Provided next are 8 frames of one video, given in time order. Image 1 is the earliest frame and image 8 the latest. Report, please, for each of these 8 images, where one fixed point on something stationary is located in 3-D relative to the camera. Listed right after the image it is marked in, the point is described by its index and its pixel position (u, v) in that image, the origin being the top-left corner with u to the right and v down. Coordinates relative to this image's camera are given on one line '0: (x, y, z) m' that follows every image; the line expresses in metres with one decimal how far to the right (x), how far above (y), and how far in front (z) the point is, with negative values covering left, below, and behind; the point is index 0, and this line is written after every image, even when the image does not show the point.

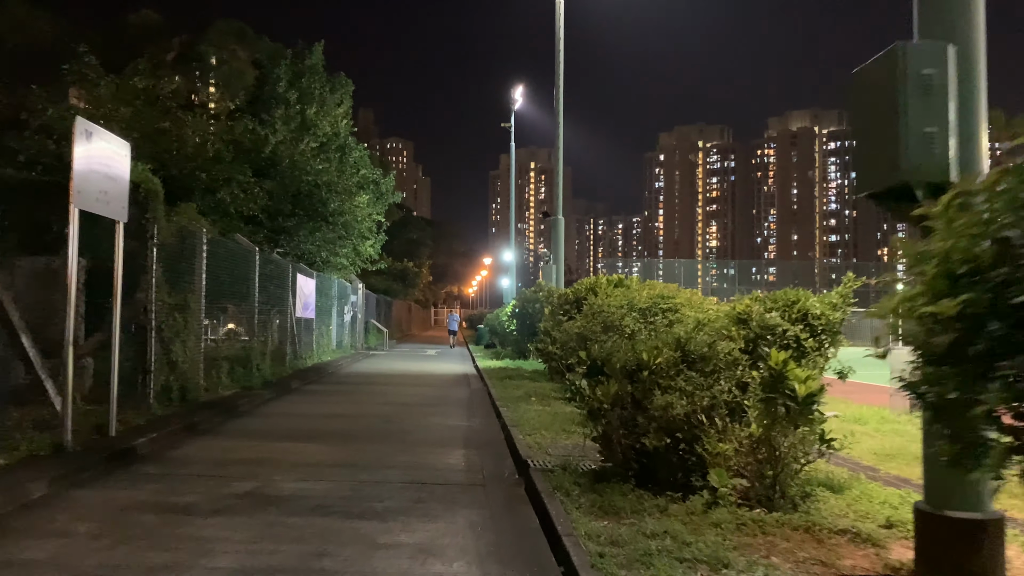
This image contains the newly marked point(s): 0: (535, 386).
0: (+0.4, -1.8, +14.9) m
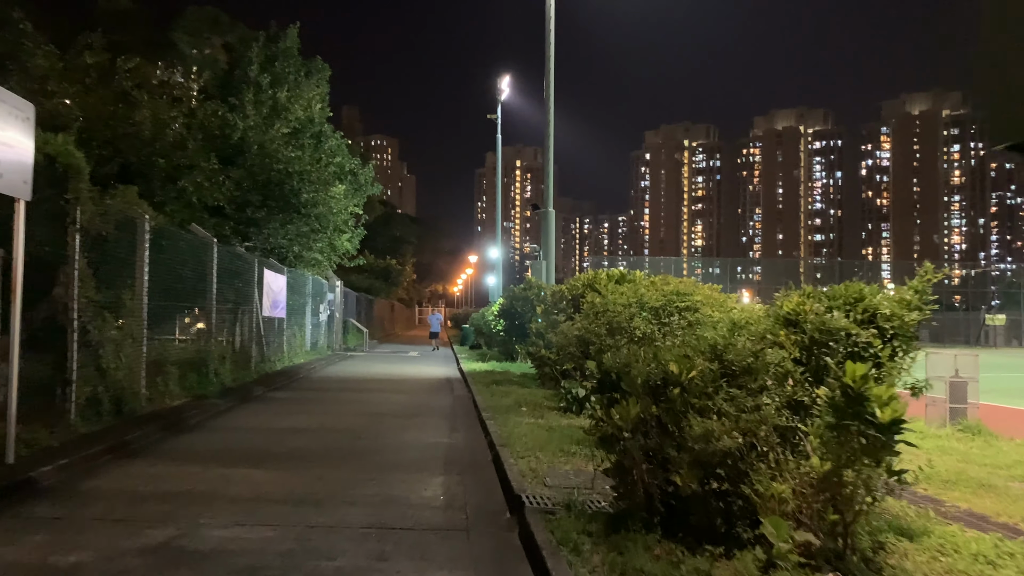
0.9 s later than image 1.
0: (+0.2, -1.8, +13.4) m
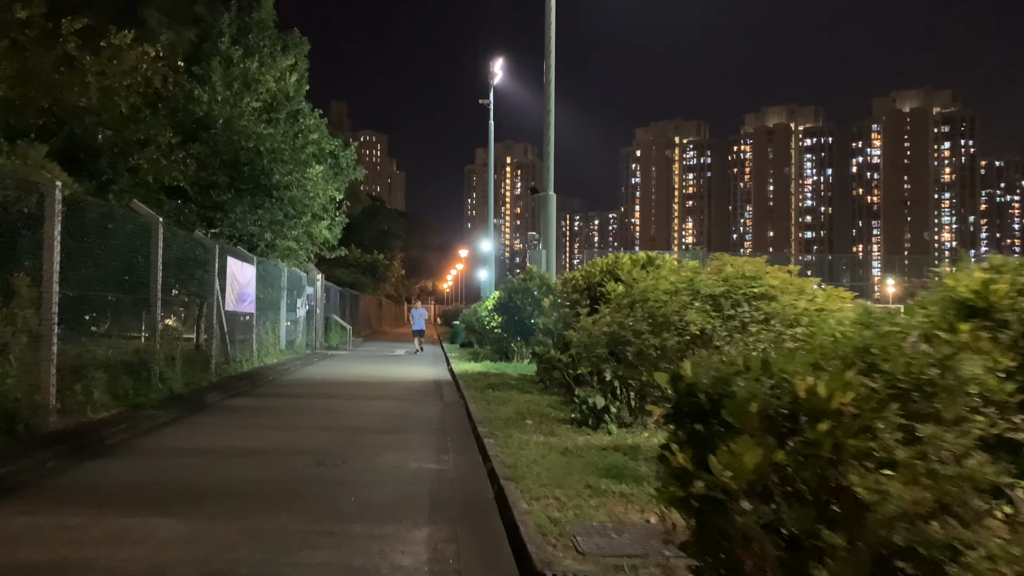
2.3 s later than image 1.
0: (+0.2, -1.6, +11.4) m
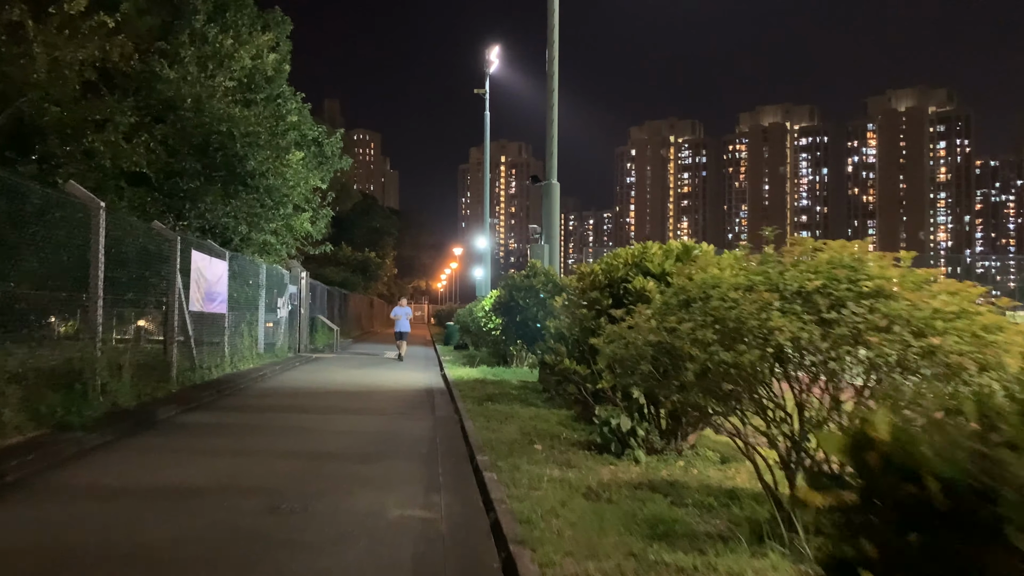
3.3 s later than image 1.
0: (+0.3, -1.6, +9.7) m
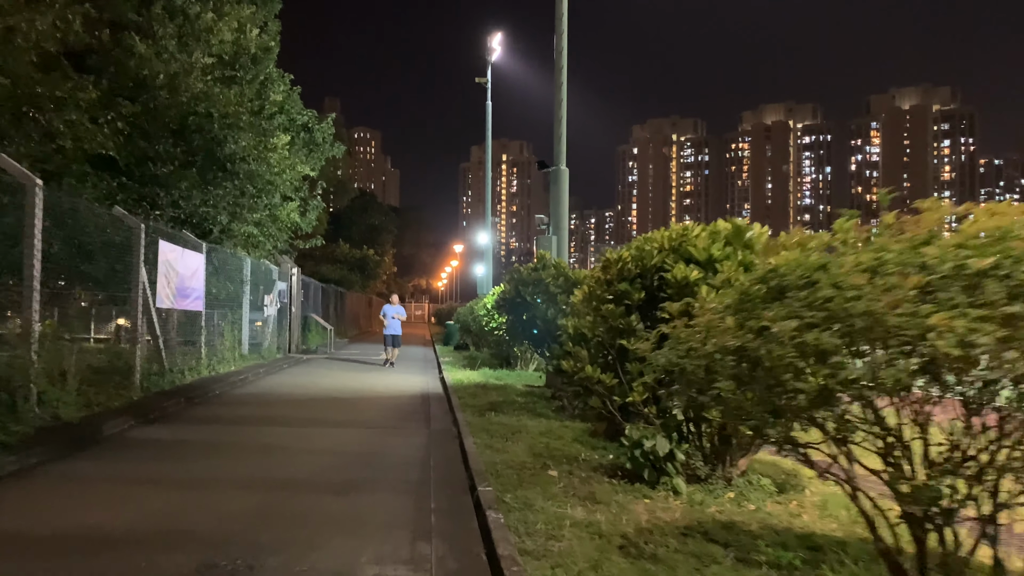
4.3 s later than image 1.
0: (+0.3, -1.5, +8.2) m
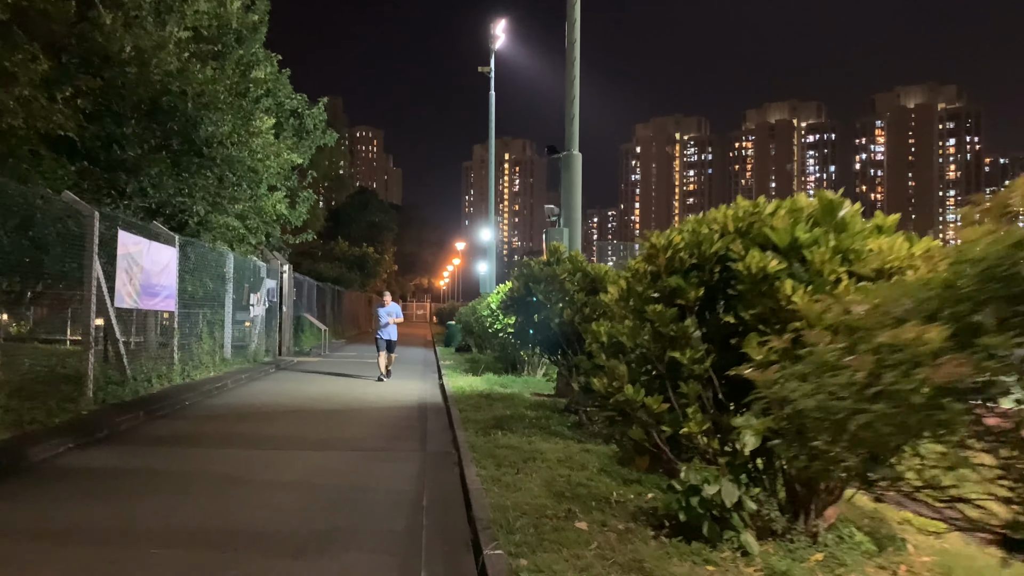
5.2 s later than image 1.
0: (+0.5, -1.4, +6.7) m
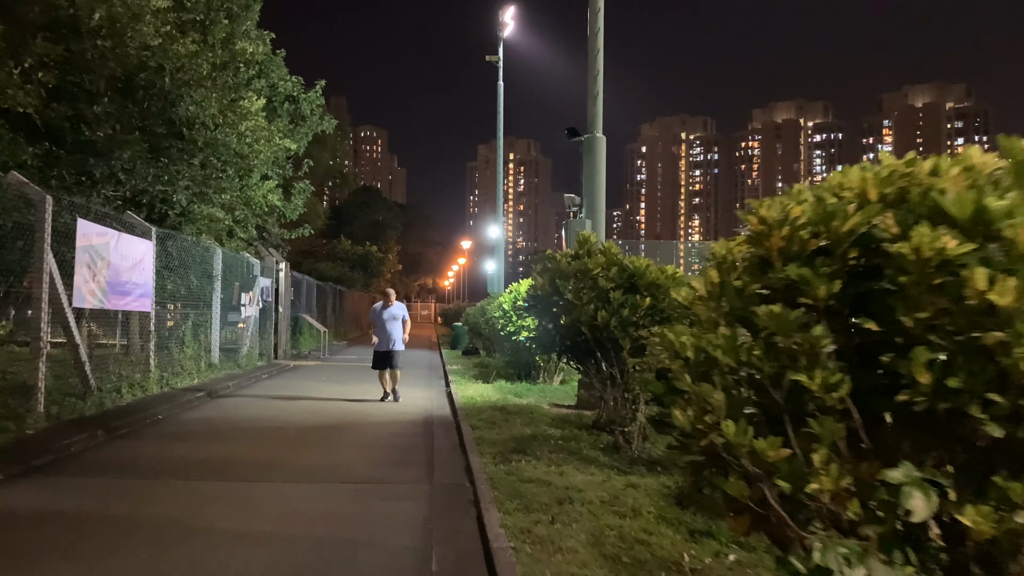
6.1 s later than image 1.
0: (+0.7, -1.4, +5.3) m
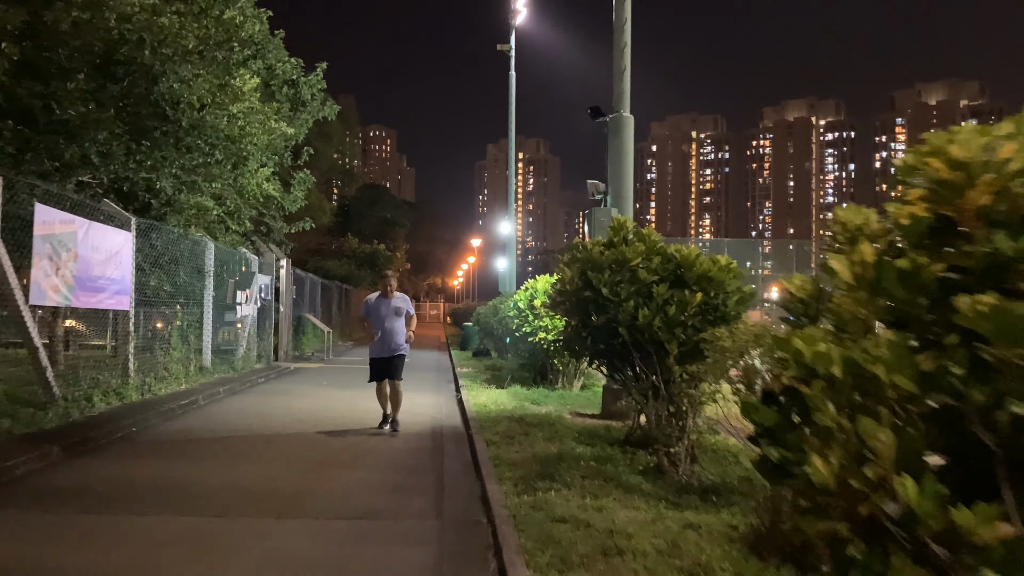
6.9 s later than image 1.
0: (+0.8, -1.4, +4.1) m
